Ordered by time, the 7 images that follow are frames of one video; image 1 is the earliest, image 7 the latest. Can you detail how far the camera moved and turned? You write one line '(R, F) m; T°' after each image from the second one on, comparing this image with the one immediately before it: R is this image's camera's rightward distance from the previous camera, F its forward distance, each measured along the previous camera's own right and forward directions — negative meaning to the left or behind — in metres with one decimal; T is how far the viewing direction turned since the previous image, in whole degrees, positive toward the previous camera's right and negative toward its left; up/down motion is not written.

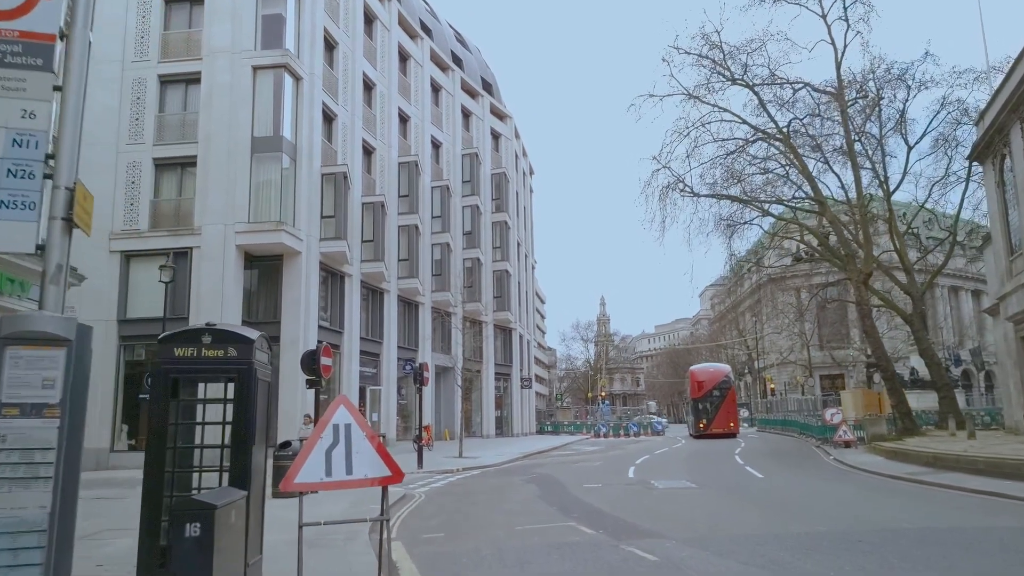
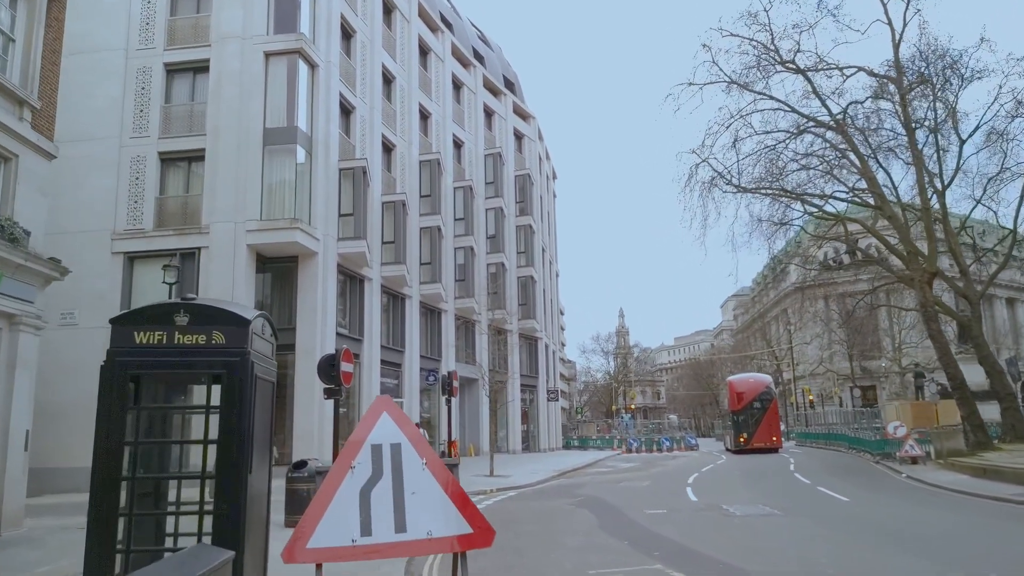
(-0.6, +2.2) m; -1°
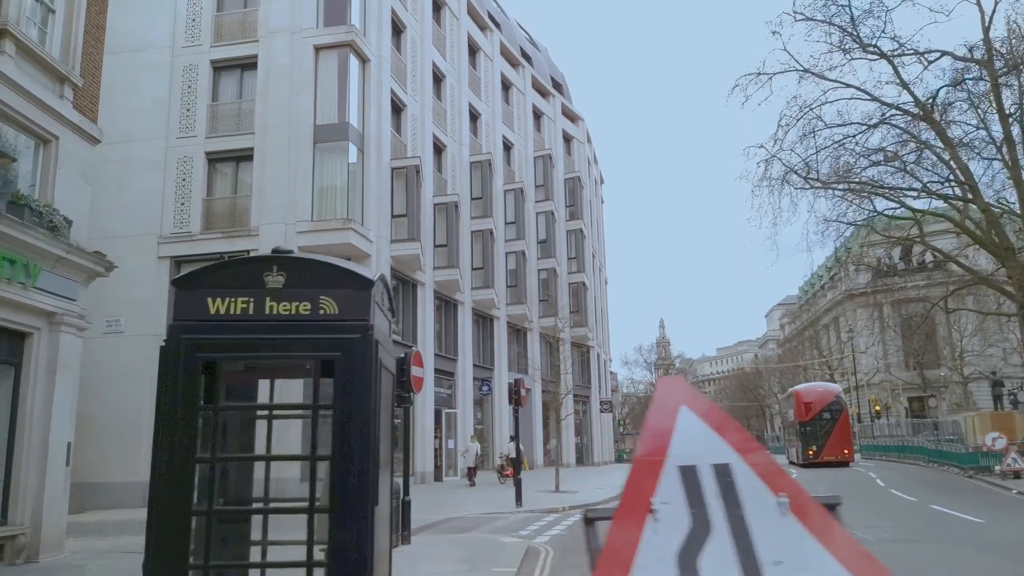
(-0.9, +1.5) m; -3°
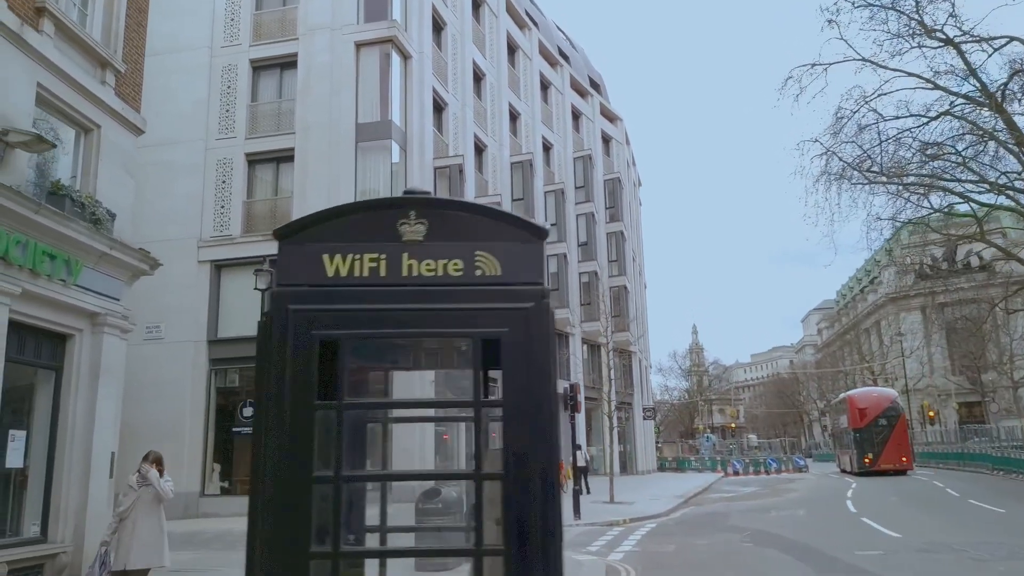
(-0.6, +0.9) m; -2°
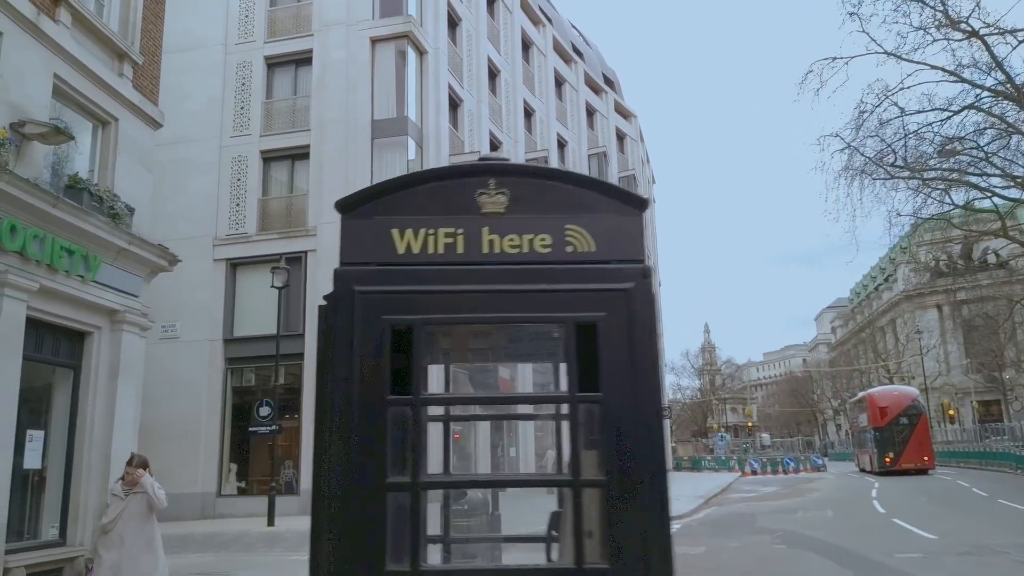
(-0.2, +0.3) m; -1°
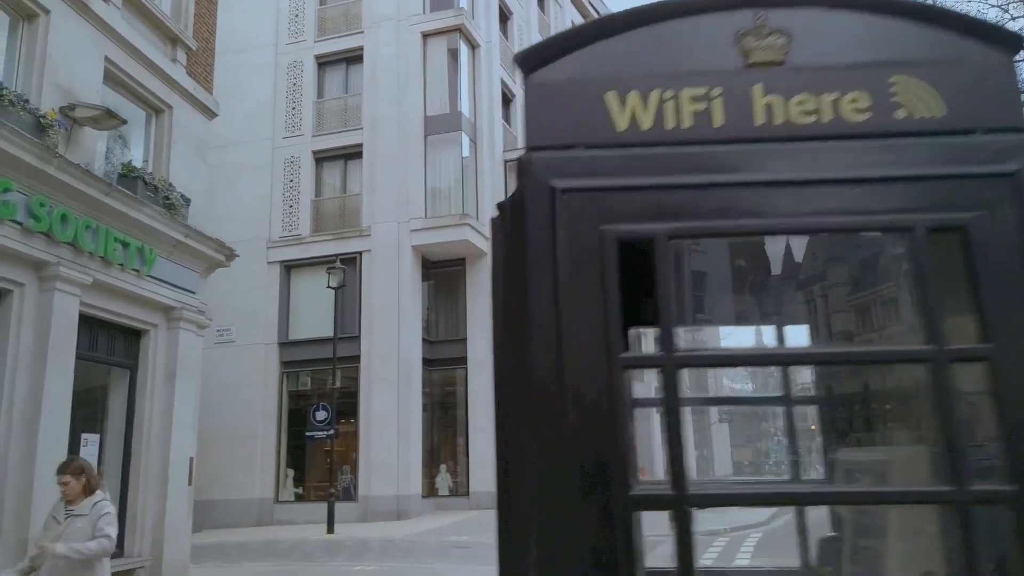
(-0.4, +0.8) m; -3°
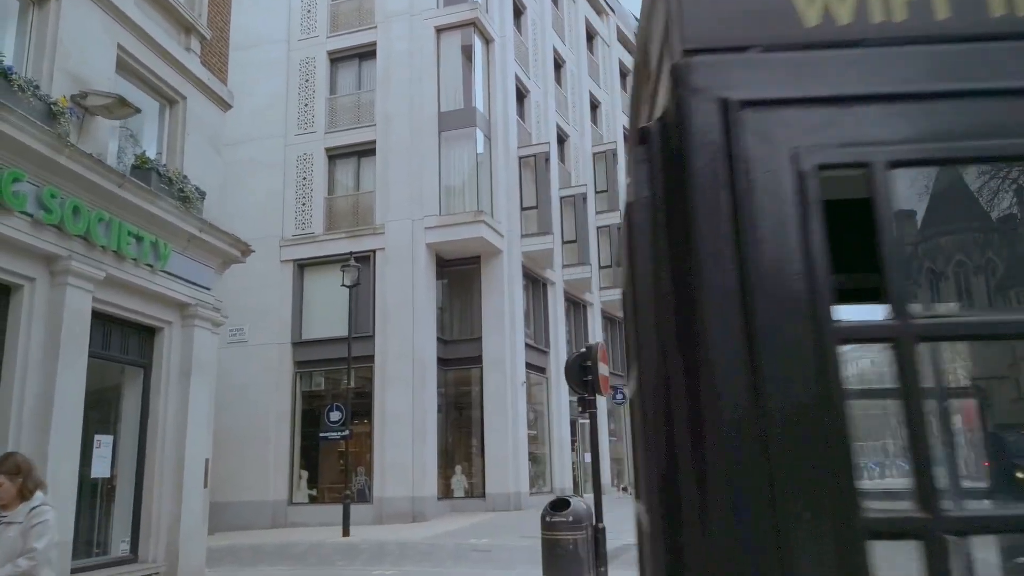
(-0.2, +0.3) m; -1°
